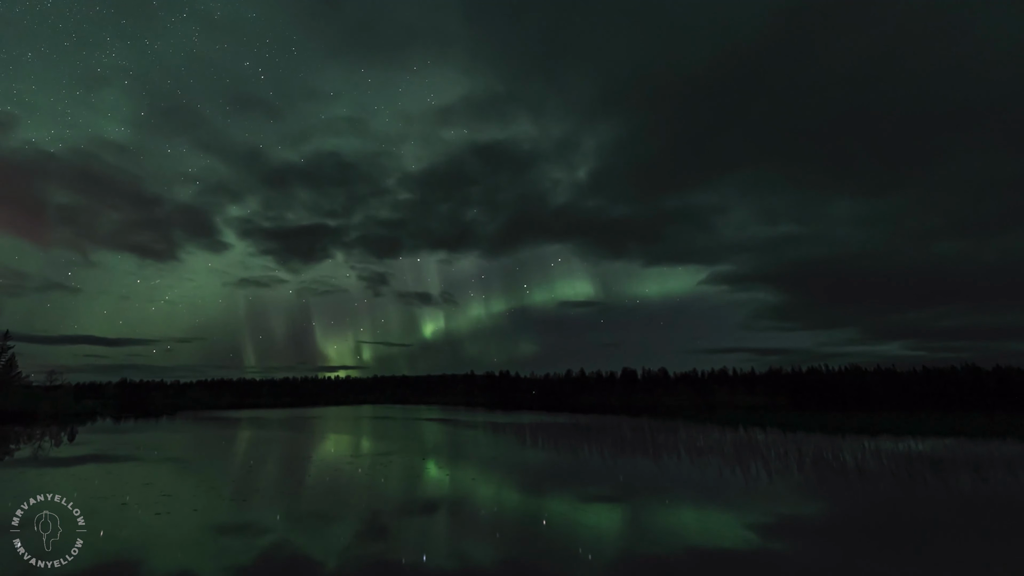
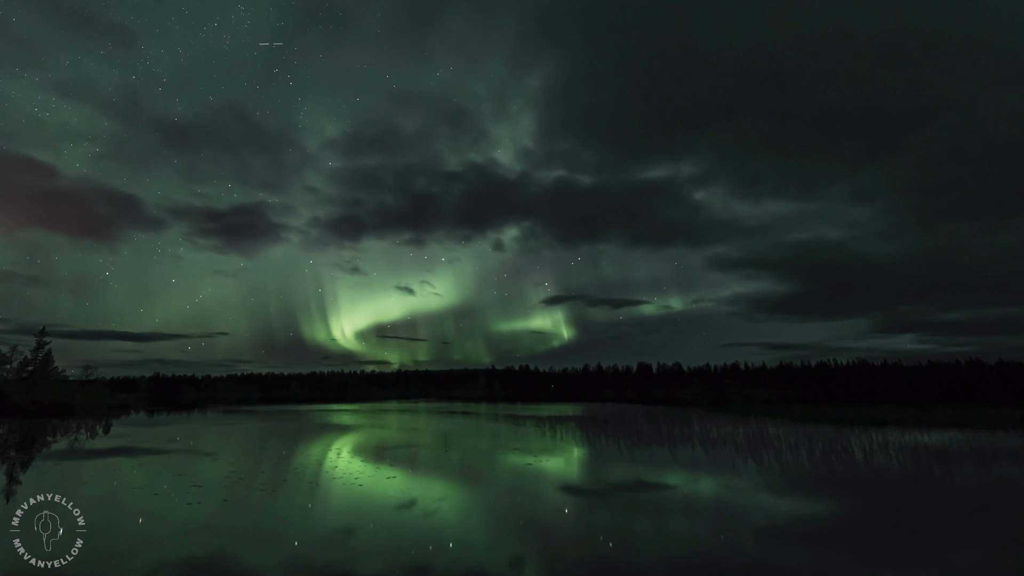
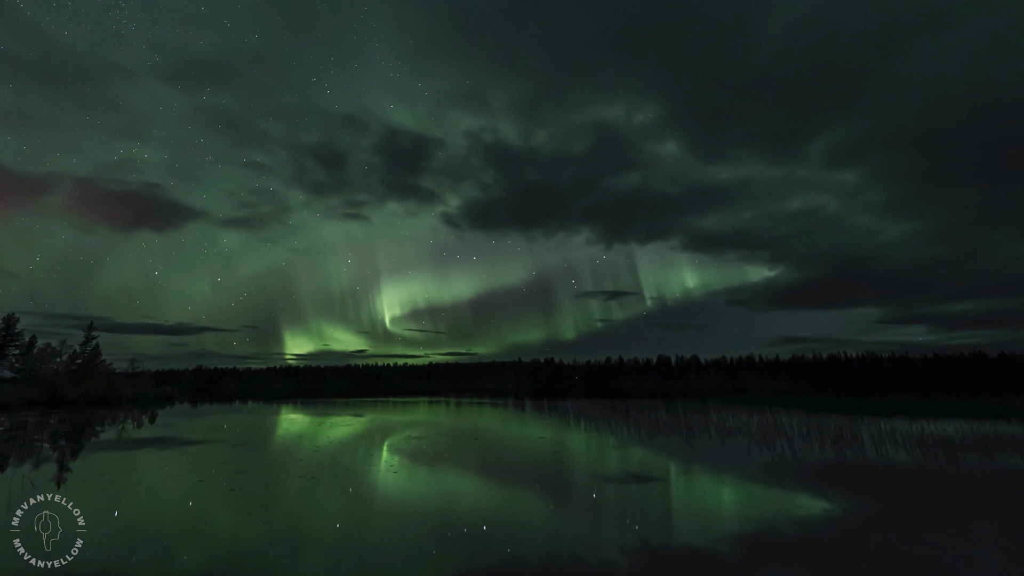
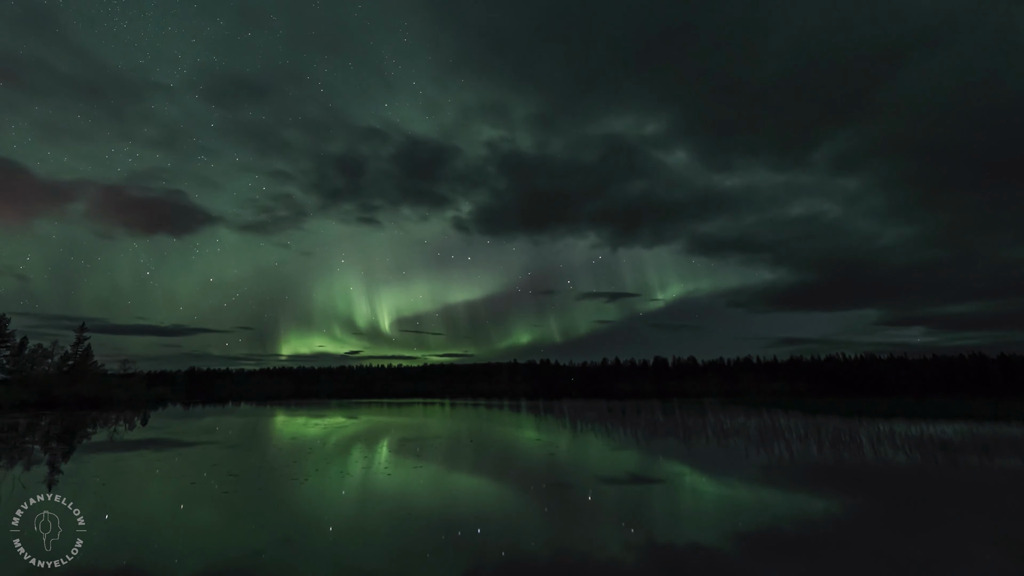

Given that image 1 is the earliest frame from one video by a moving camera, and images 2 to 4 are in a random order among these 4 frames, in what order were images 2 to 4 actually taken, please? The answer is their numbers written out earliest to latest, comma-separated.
2, 4, 3
